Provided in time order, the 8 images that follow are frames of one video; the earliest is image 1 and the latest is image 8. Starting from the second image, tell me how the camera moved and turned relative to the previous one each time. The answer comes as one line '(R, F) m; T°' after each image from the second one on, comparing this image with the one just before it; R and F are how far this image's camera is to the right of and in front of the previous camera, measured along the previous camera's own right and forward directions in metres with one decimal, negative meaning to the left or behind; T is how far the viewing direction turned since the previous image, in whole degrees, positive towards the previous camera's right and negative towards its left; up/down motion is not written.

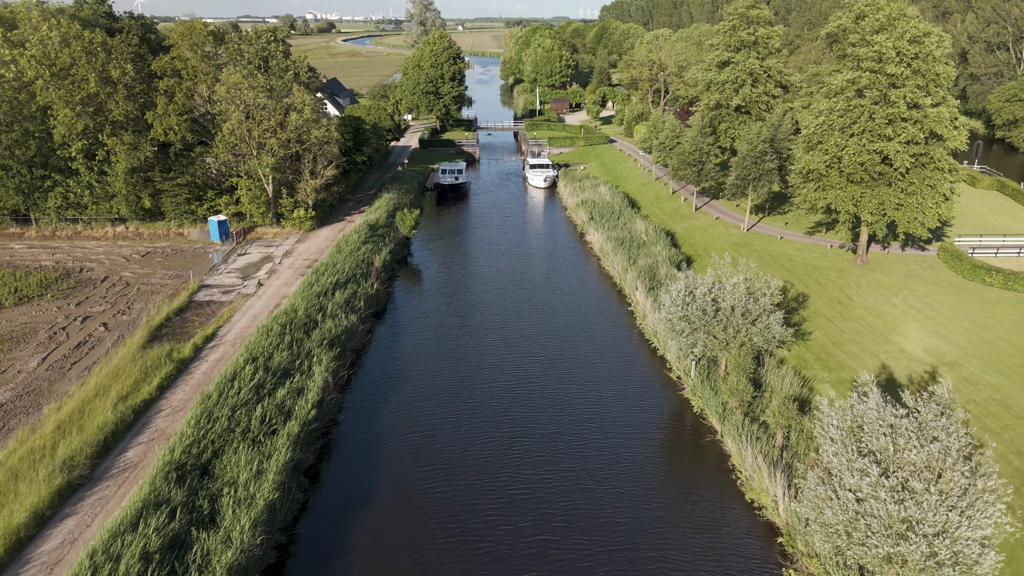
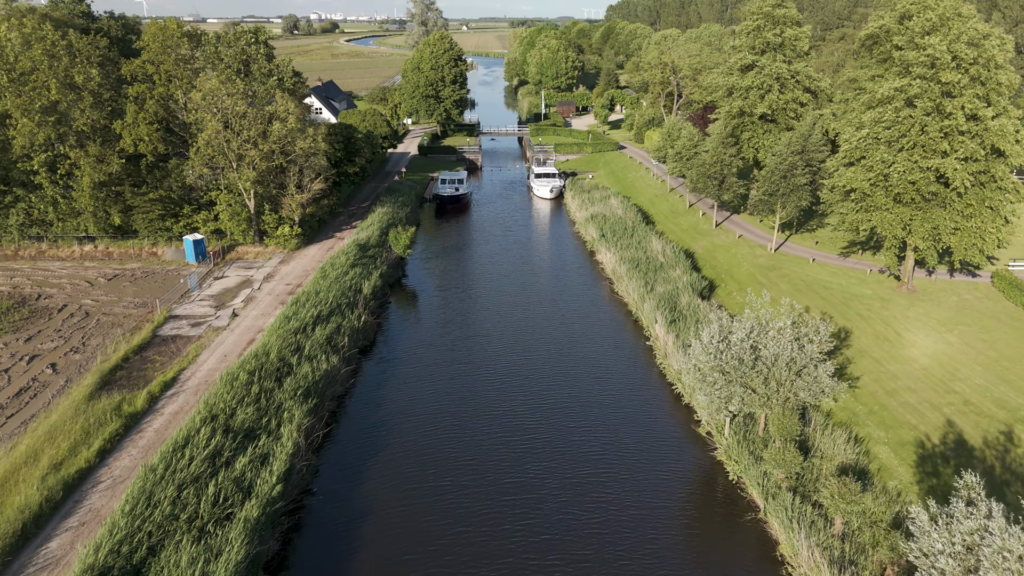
(0.0, +3.6) m; 0°
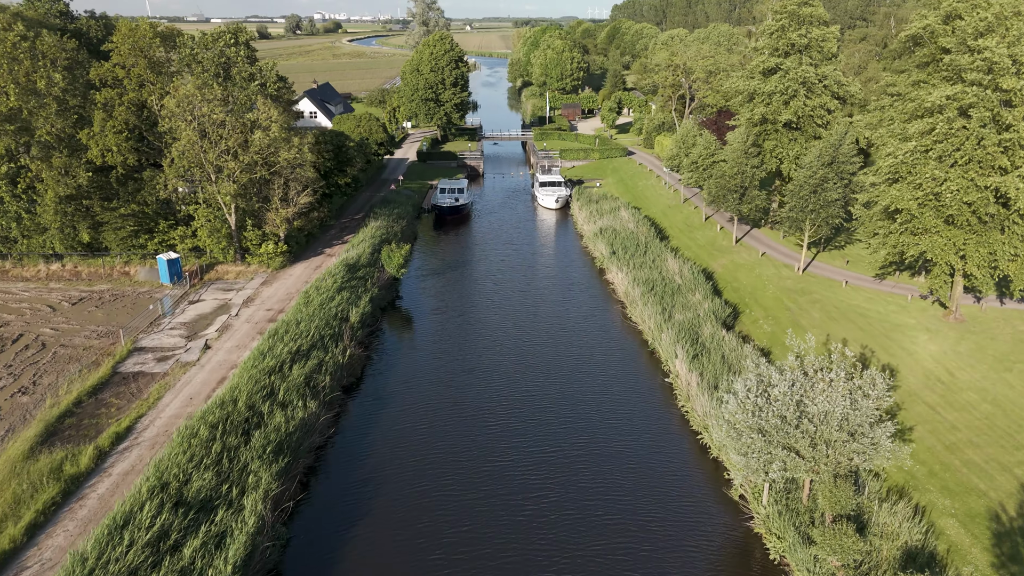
(0.0, +3.1) m; 0°
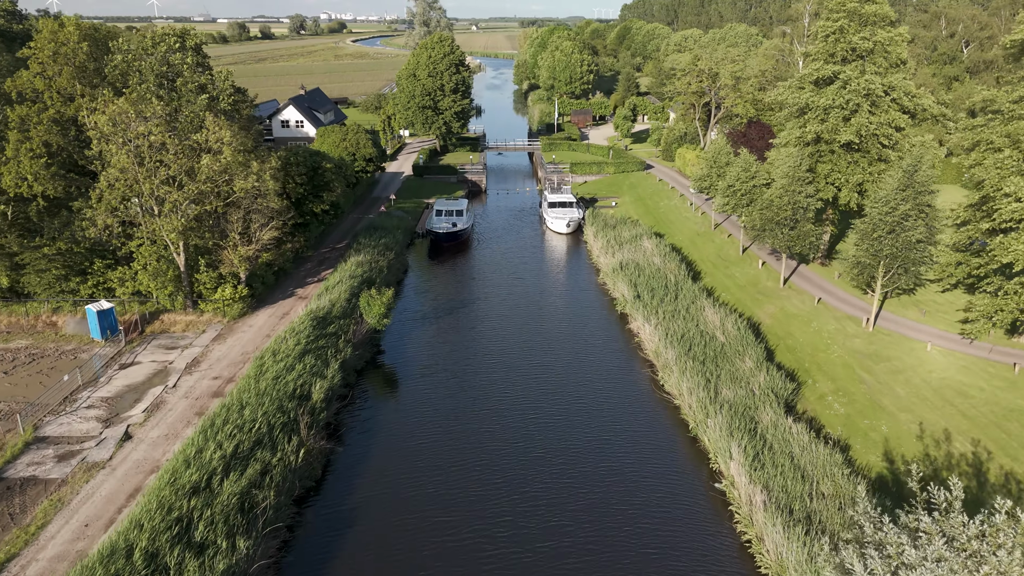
(0.0, +6.1) m; 0°
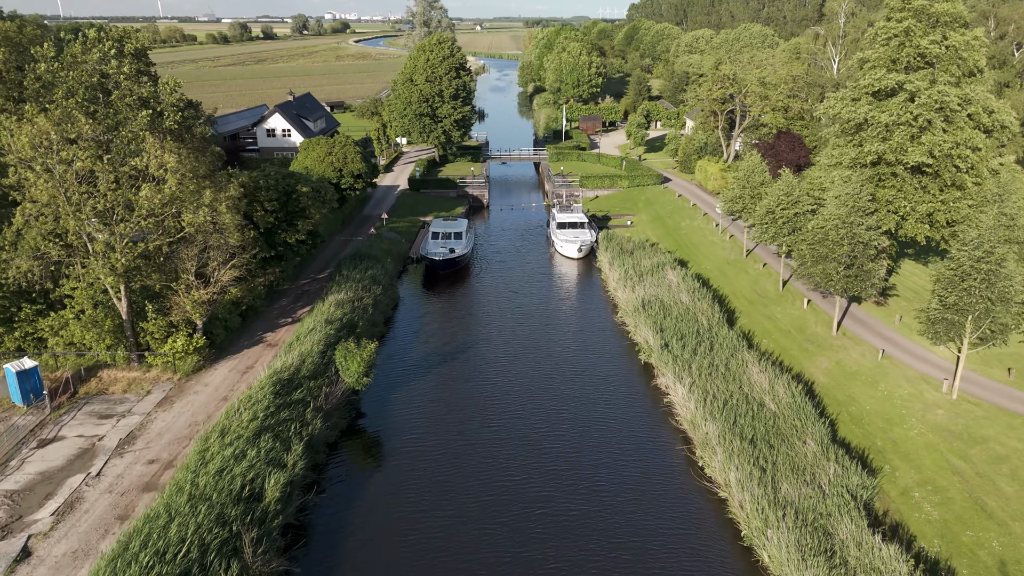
(-0.1, +4.8) m; 0°
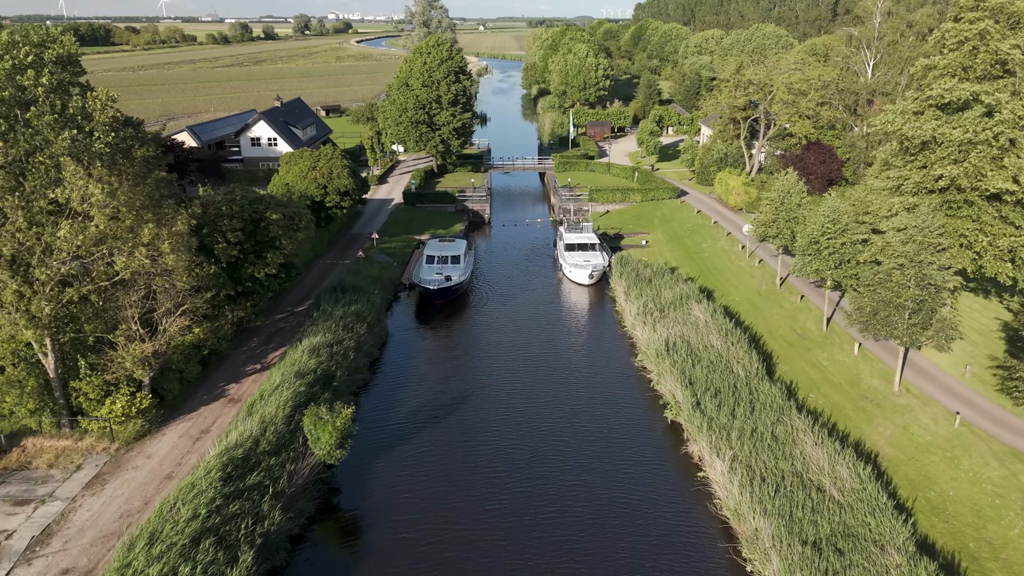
(0.0, +4.1) m; 0°
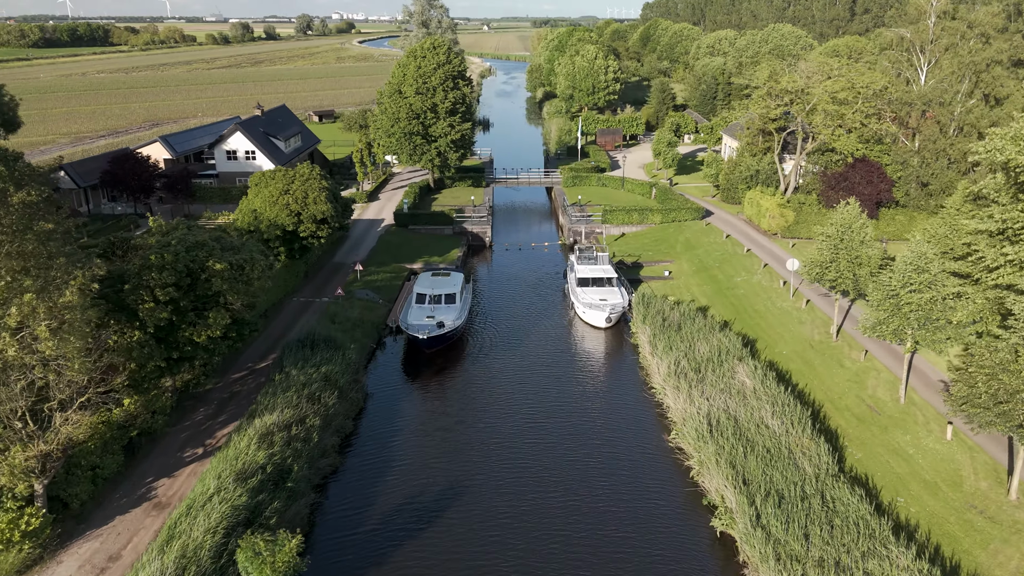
(0.0, +5.2) m; 0°
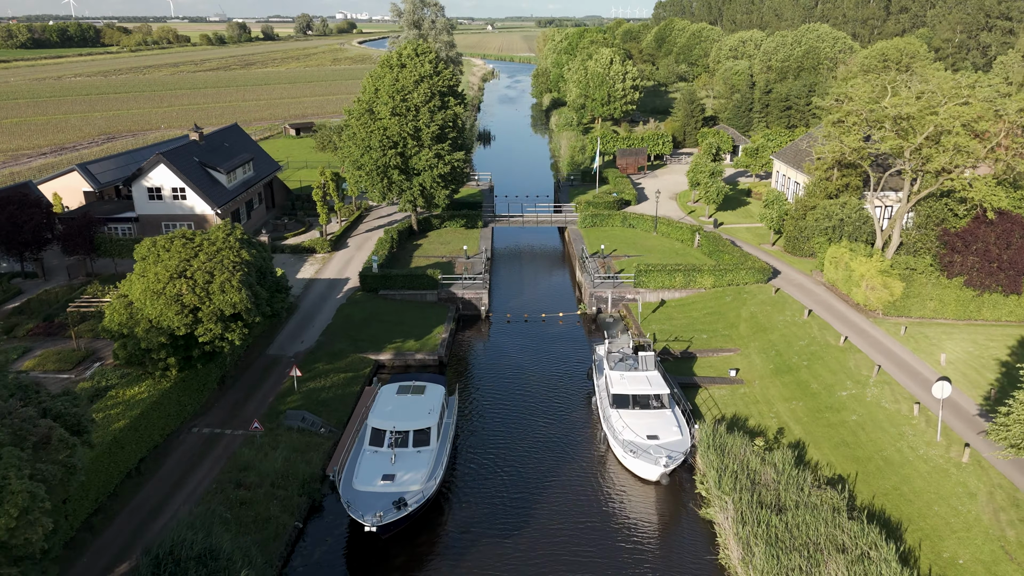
(0.0, +10.6) m; 0°
